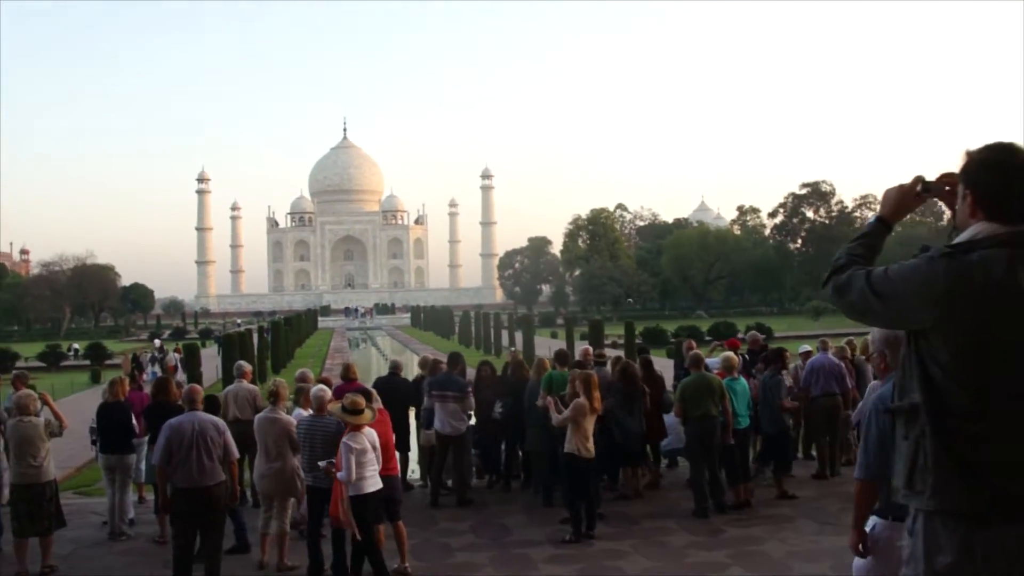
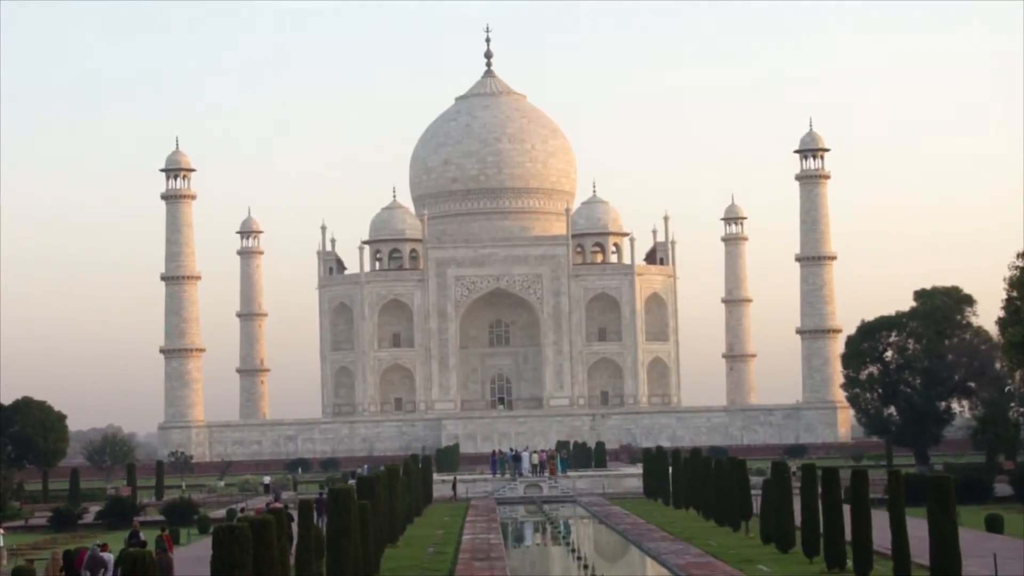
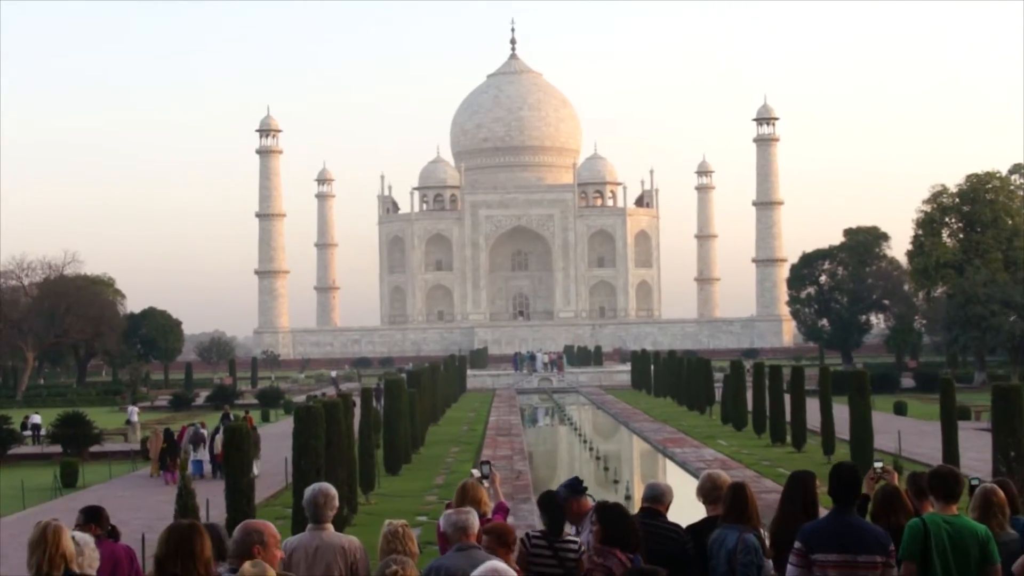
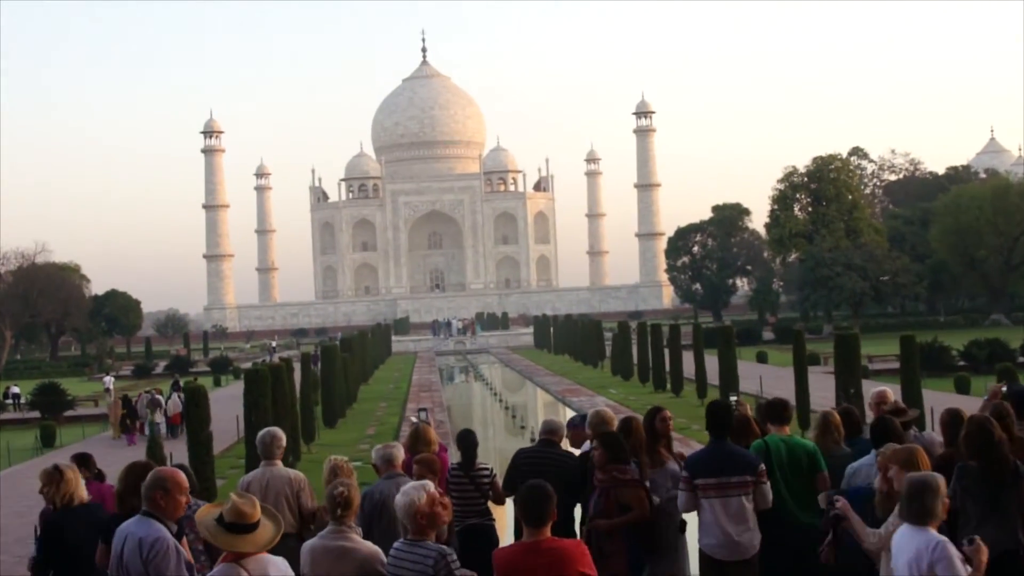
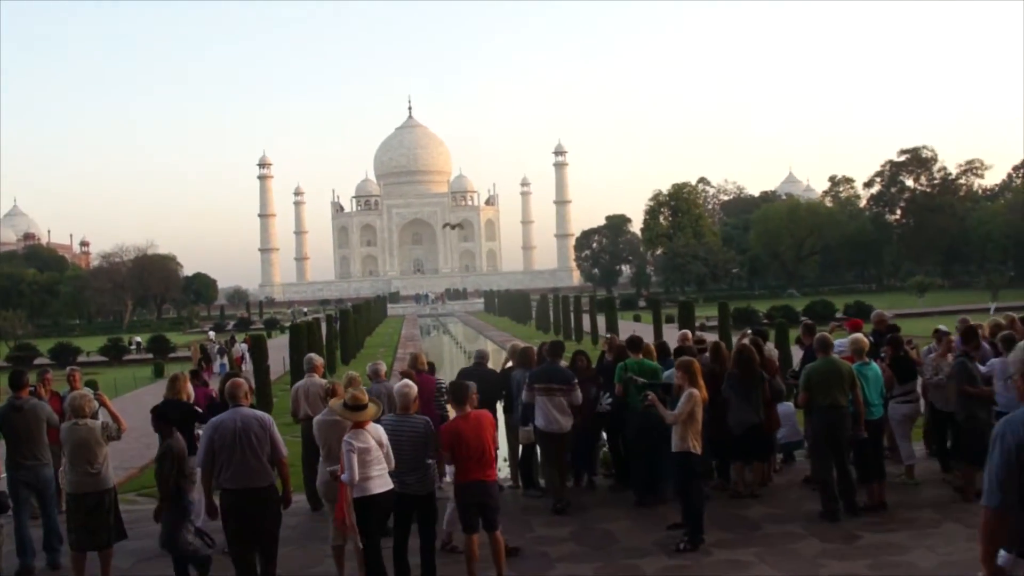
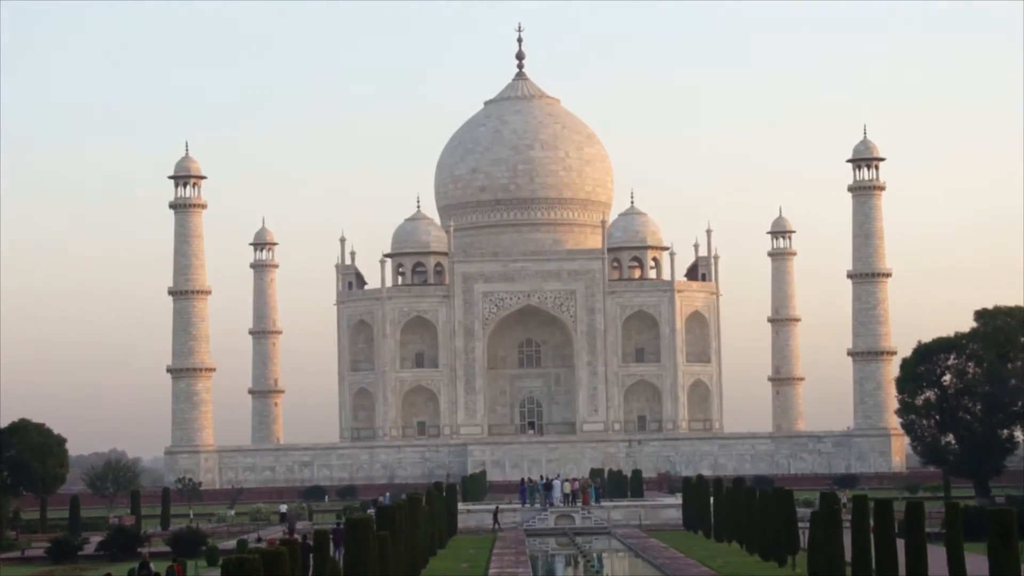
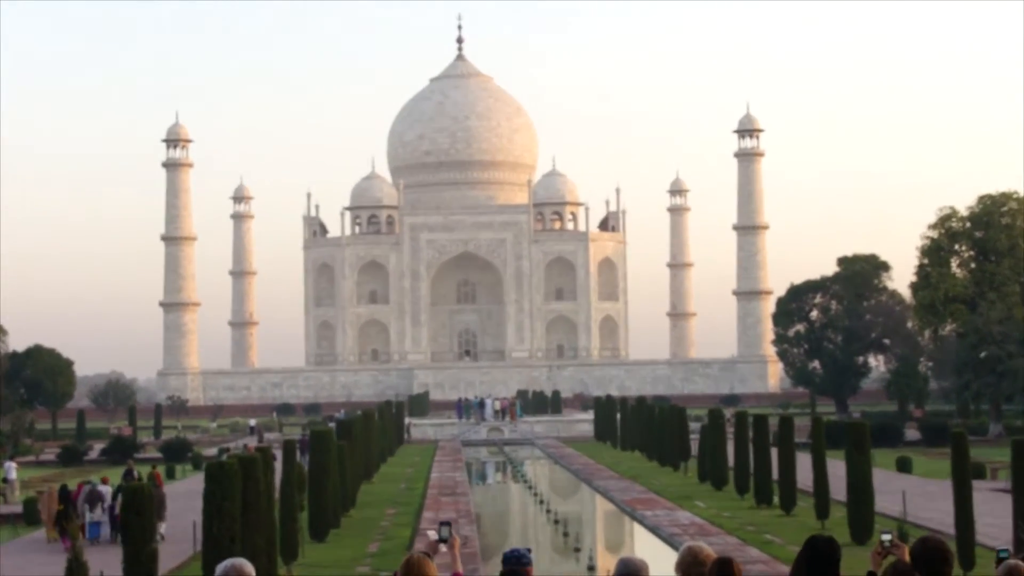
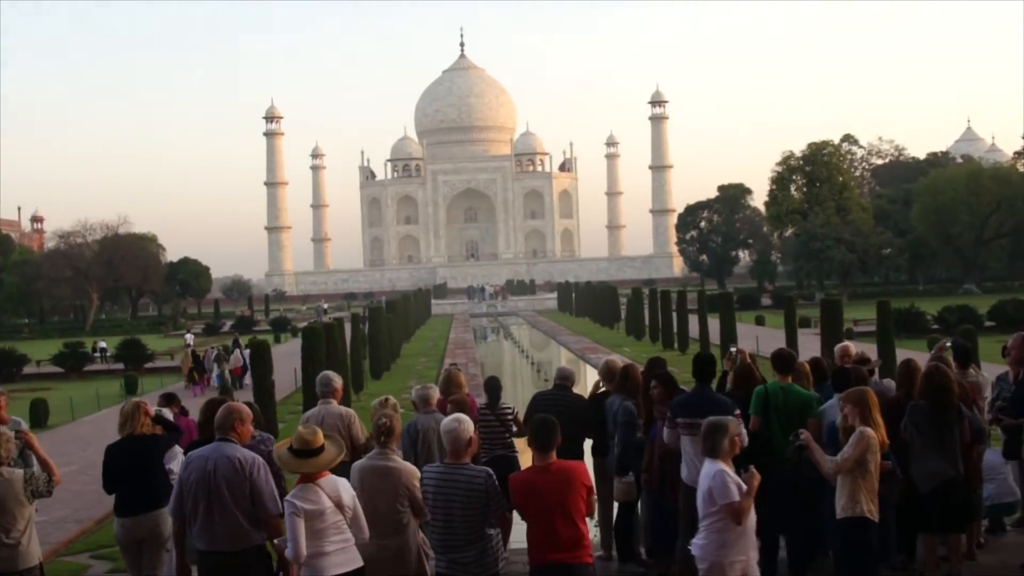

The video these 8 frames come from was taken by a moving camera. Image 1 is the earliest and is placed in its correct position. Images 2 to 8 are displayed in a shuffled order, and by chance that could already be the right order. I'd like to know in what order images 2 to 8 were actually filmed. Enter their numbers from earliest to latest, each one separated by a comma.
5, 8, 4, 3, 7, 2, 6
